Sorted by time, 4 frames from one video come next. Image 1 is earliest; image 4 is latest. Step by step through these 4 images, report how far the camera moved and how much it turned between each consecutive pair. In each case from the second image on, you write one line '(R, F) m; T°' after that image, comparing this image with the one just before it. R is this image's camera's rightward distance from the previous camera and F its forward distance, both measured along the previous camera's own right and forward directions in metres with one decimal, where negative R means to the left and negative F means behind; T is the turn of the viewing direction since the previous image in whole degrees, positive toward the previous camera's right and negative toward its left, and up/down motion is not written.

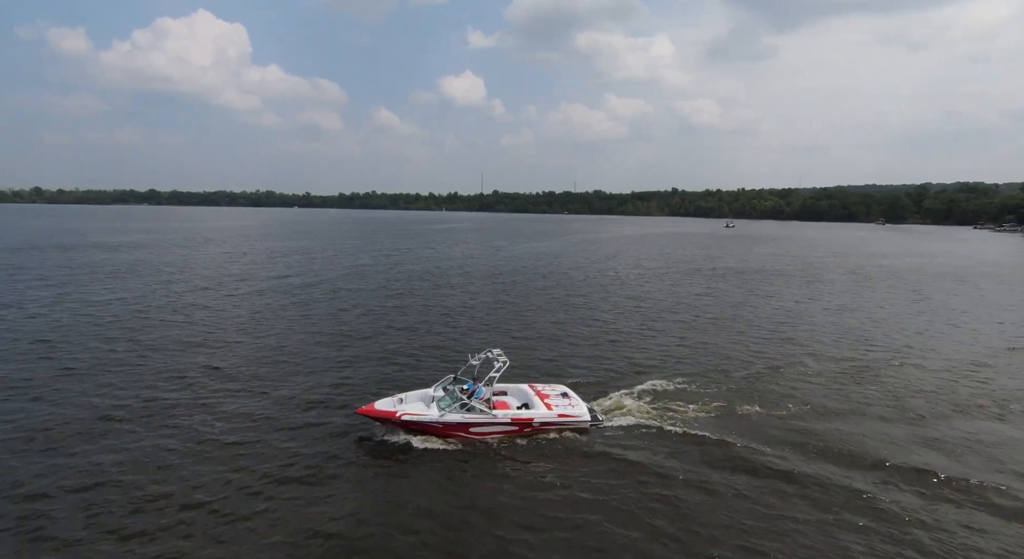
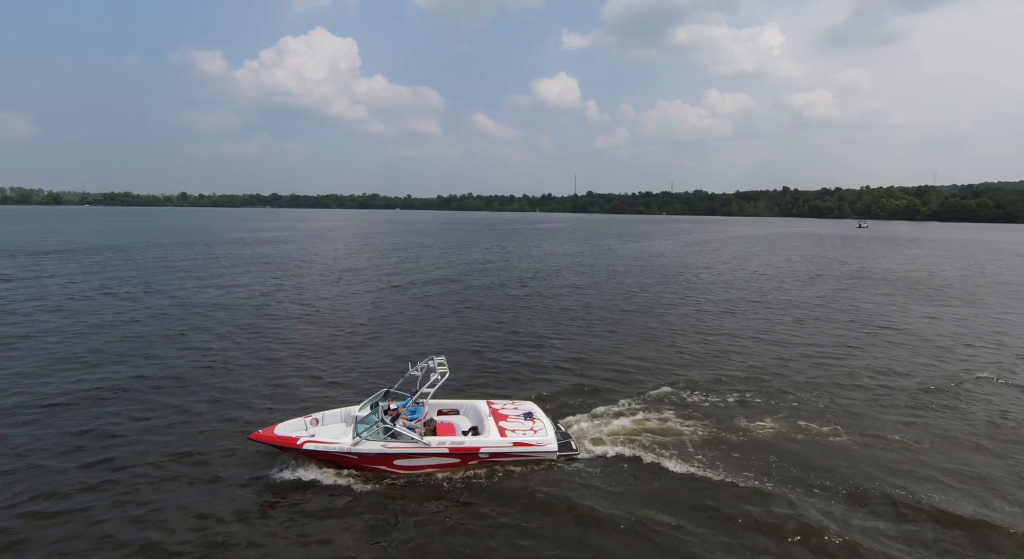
(-0.4, +4.0) m; -10°
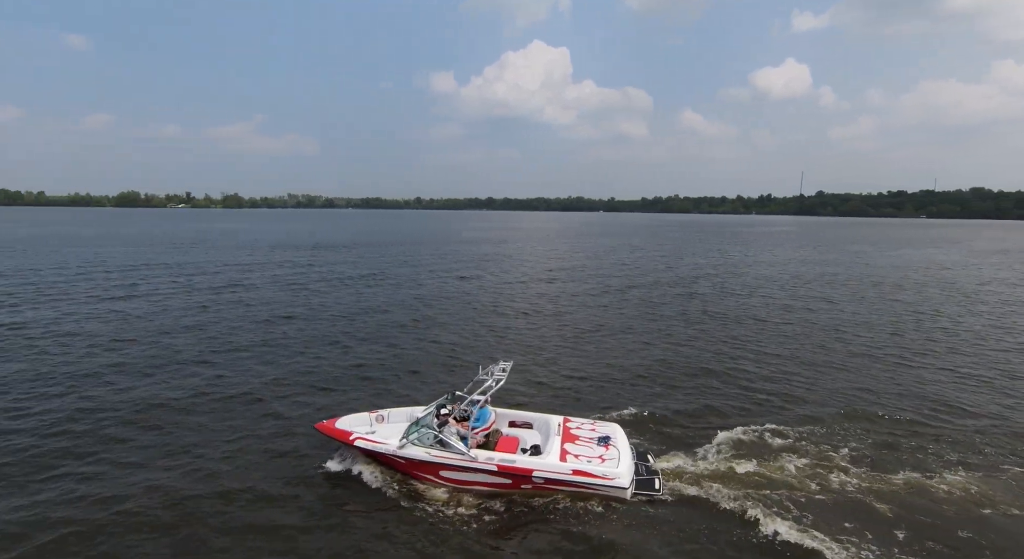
(+2.8, +2.2) m; -21°
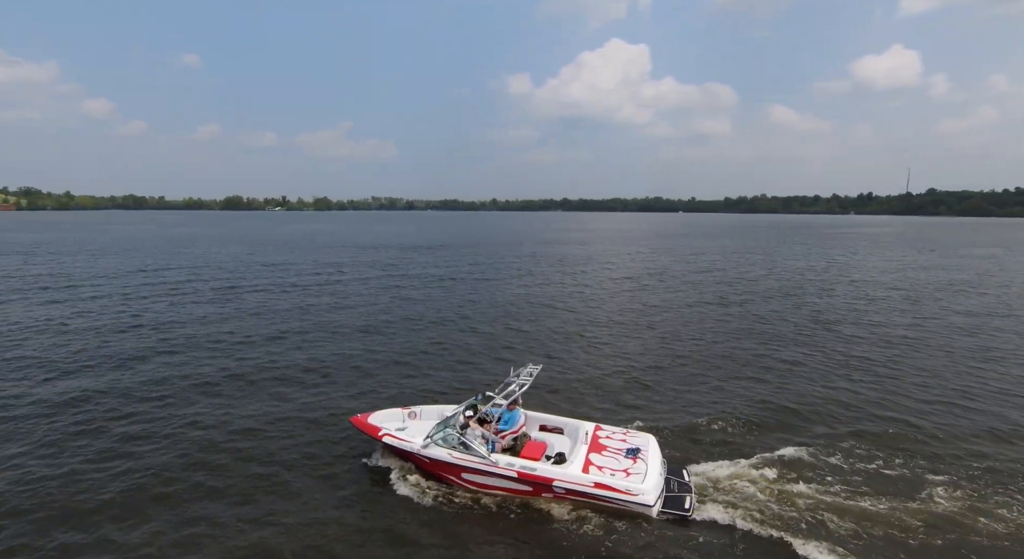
(+1.1, +0.3) m; -8°
